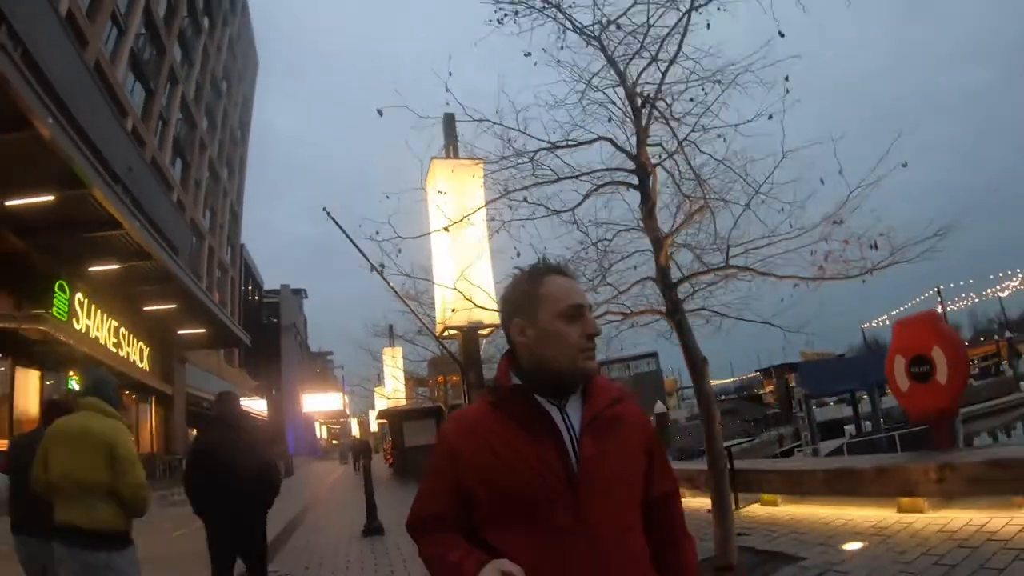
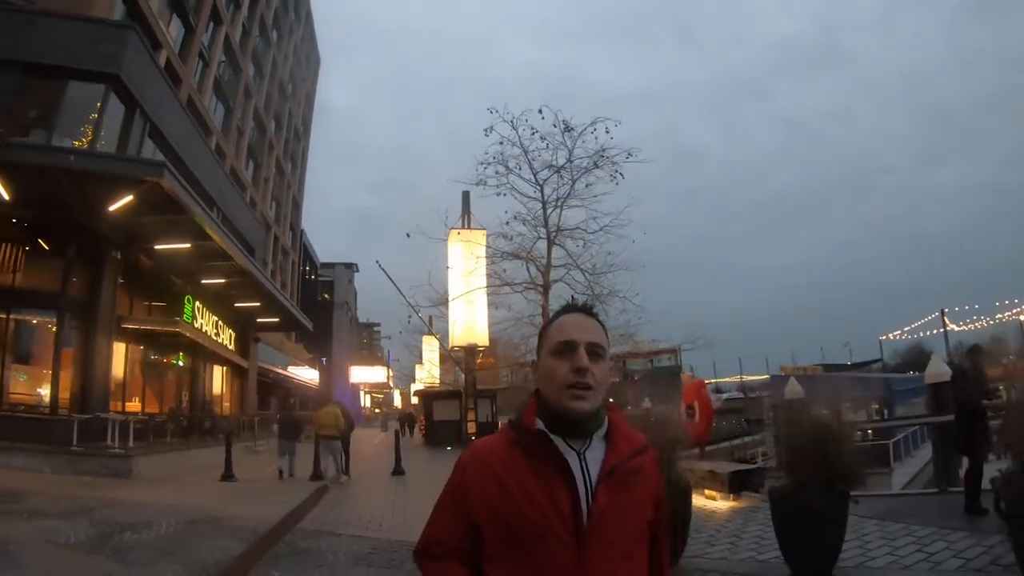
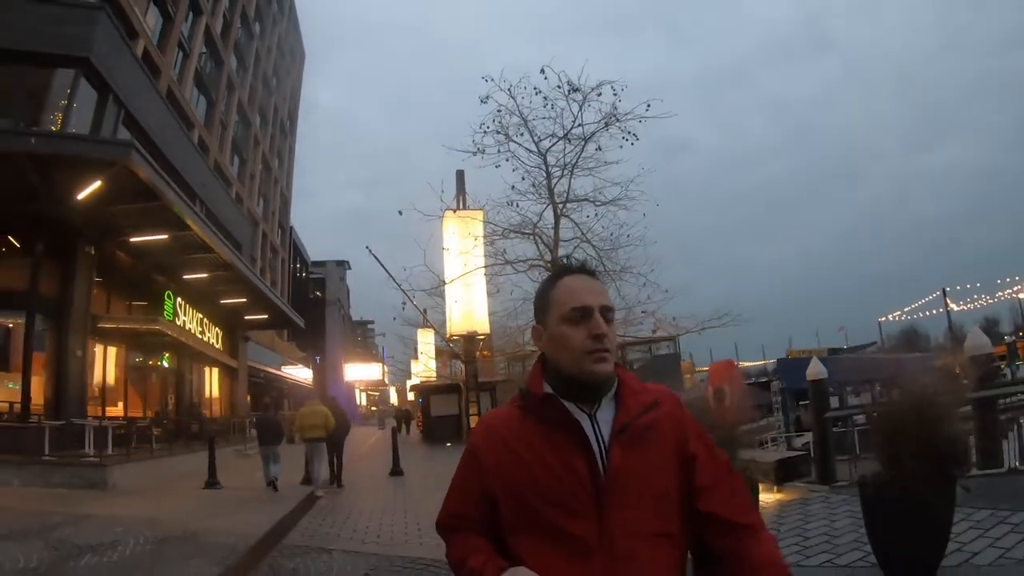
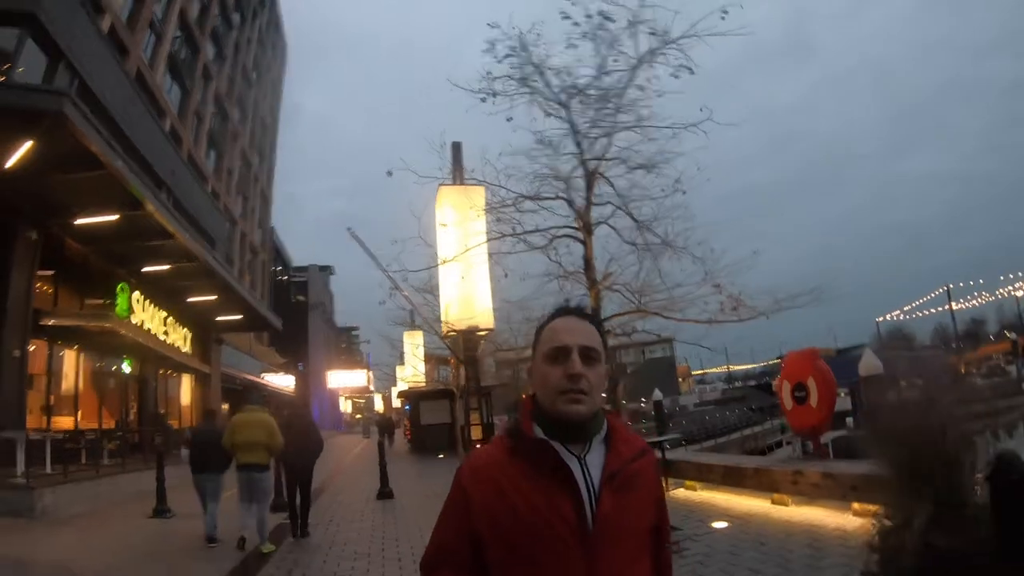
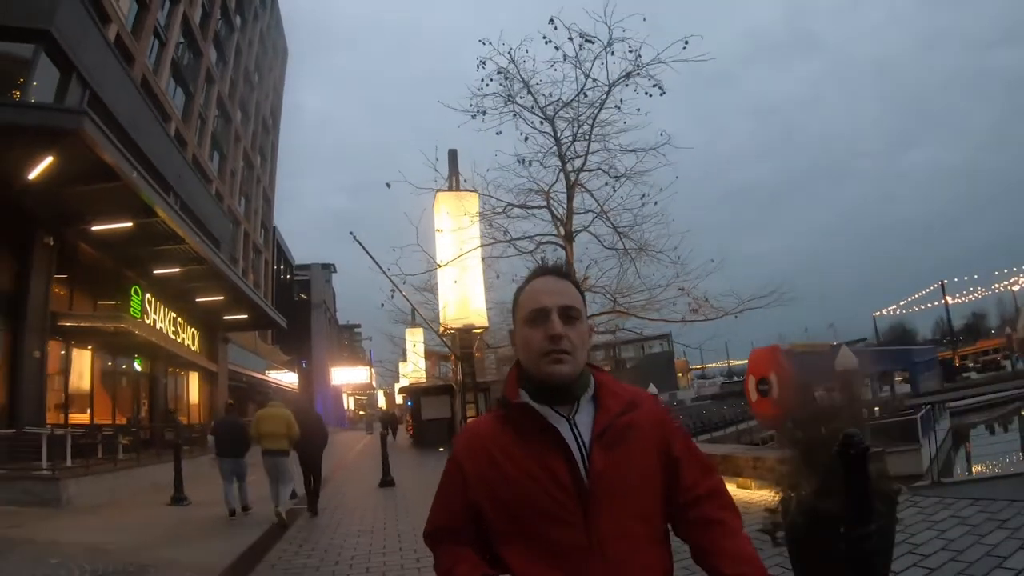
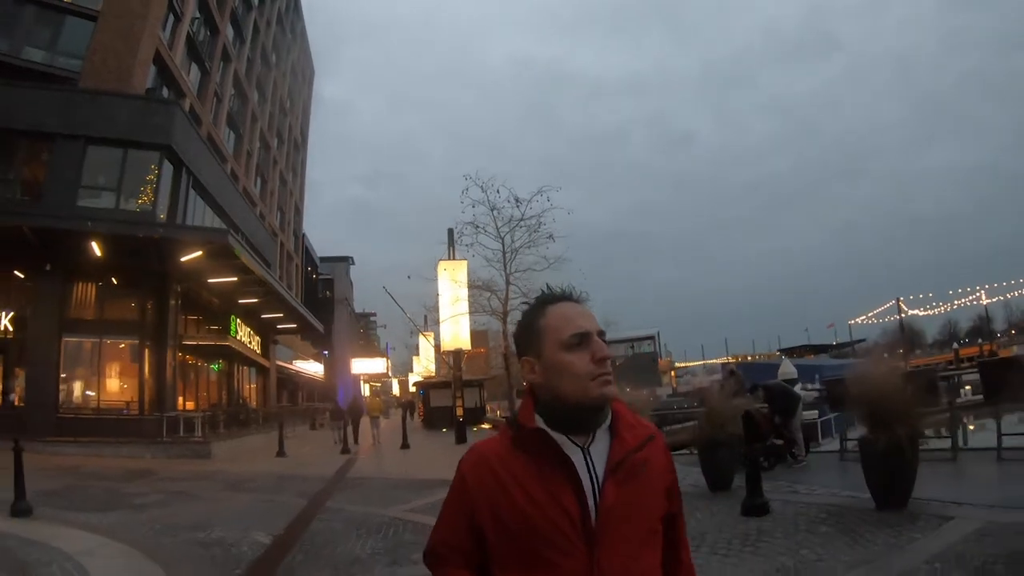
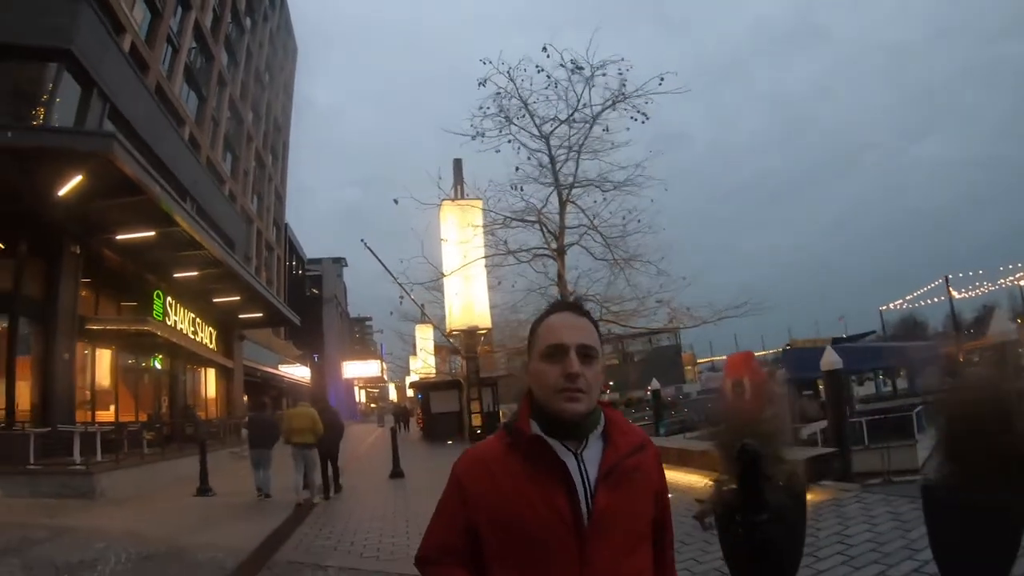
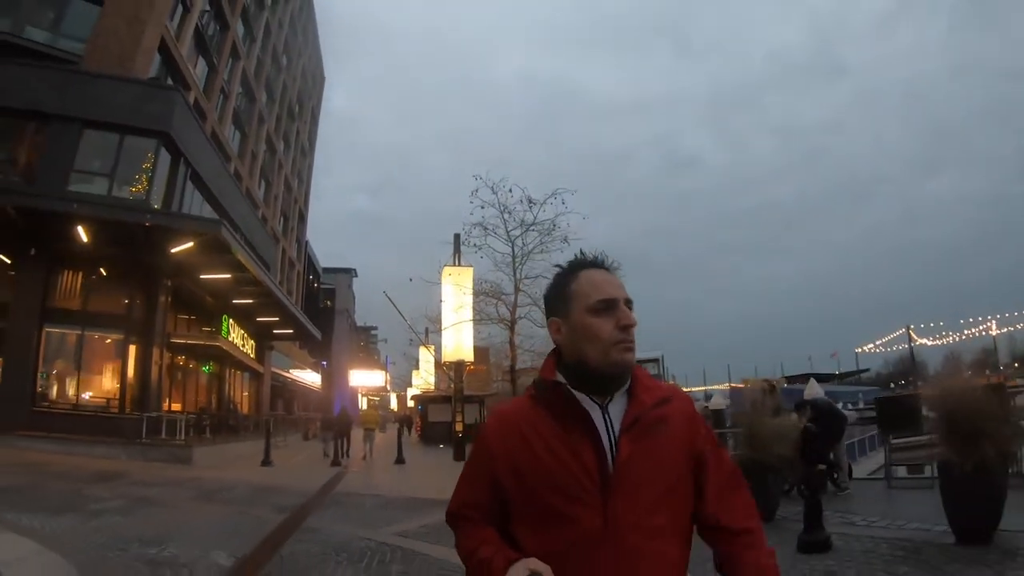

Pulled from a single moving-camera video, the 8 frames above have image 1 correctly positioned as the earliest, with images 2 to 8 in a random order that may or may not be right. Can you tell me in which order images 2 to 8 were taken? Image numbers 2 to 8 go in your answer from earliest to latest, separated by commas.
4, 5, 7, 3, 2, 8, 6
